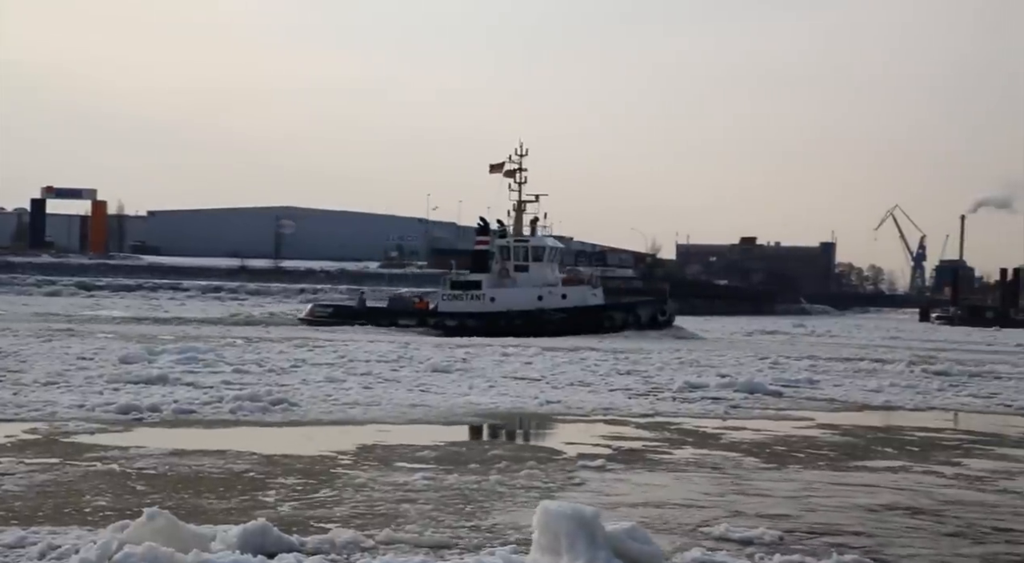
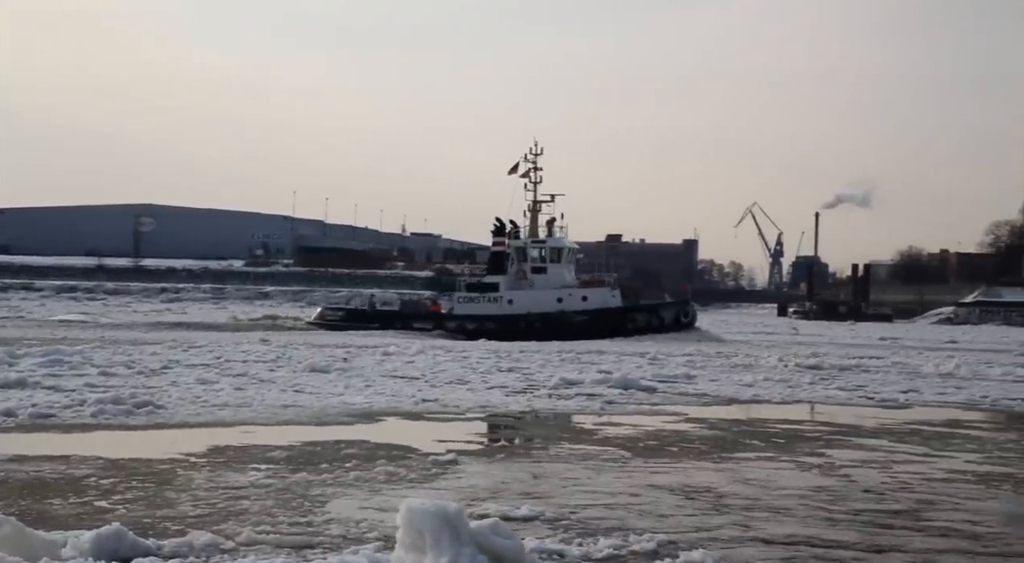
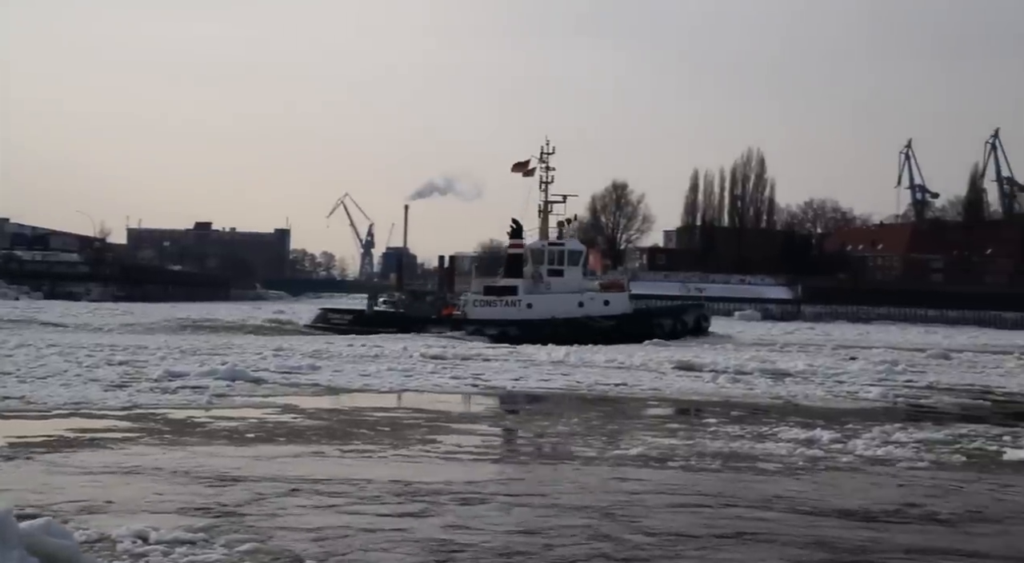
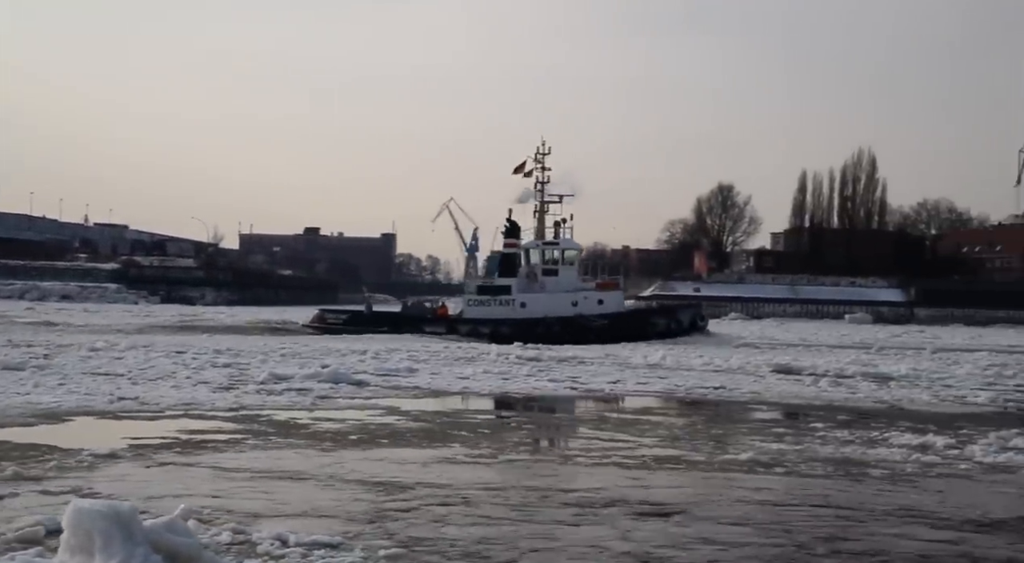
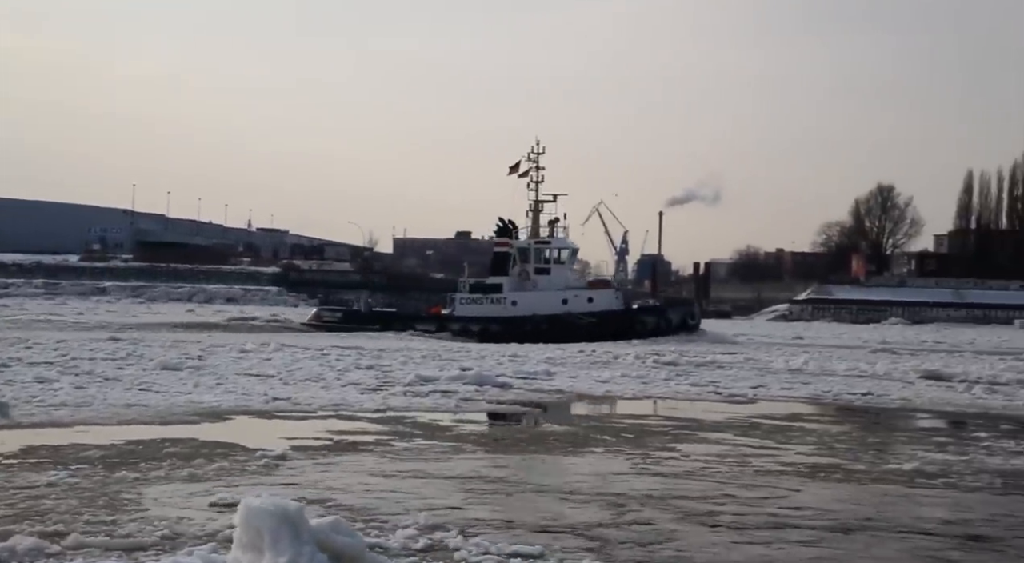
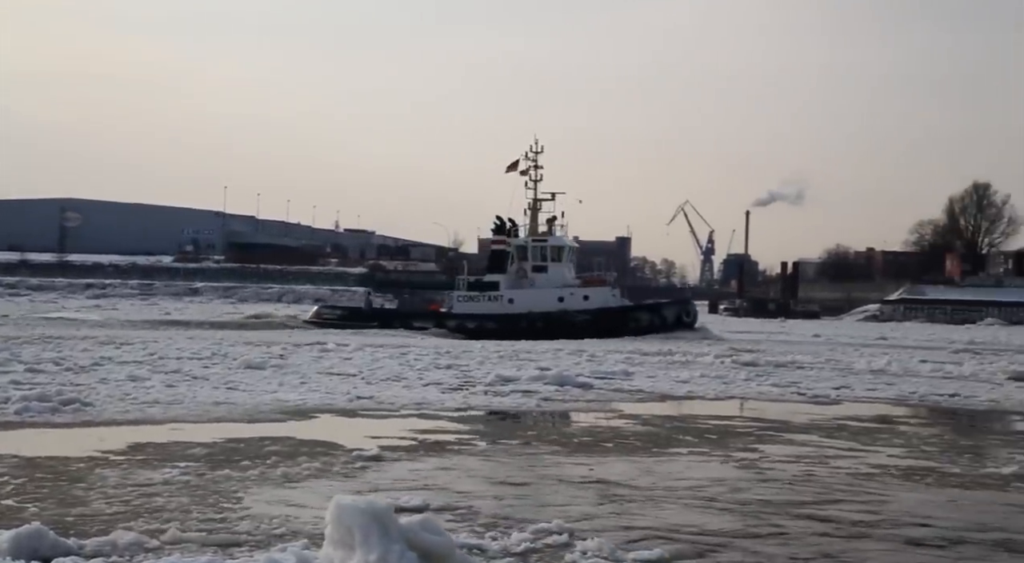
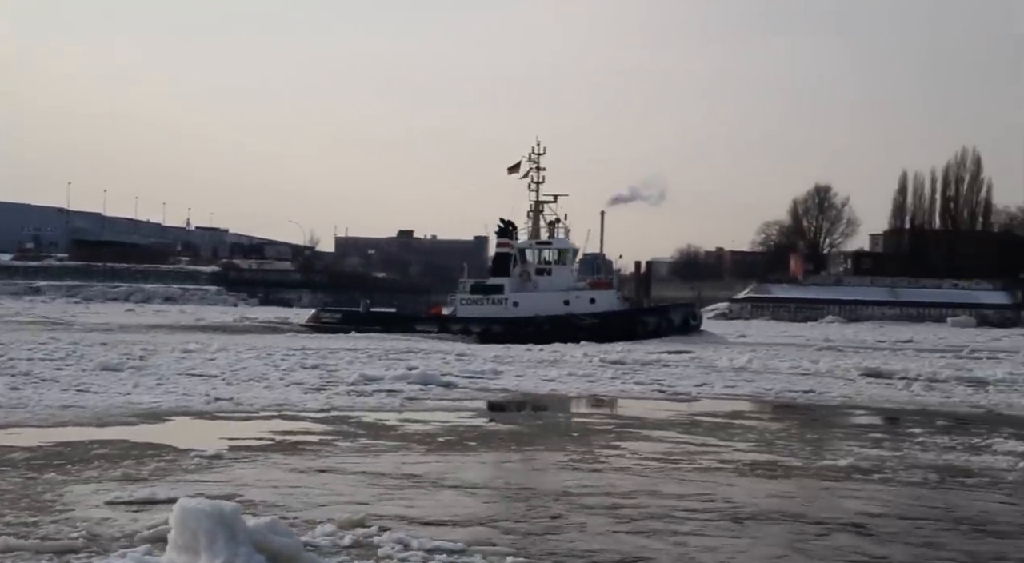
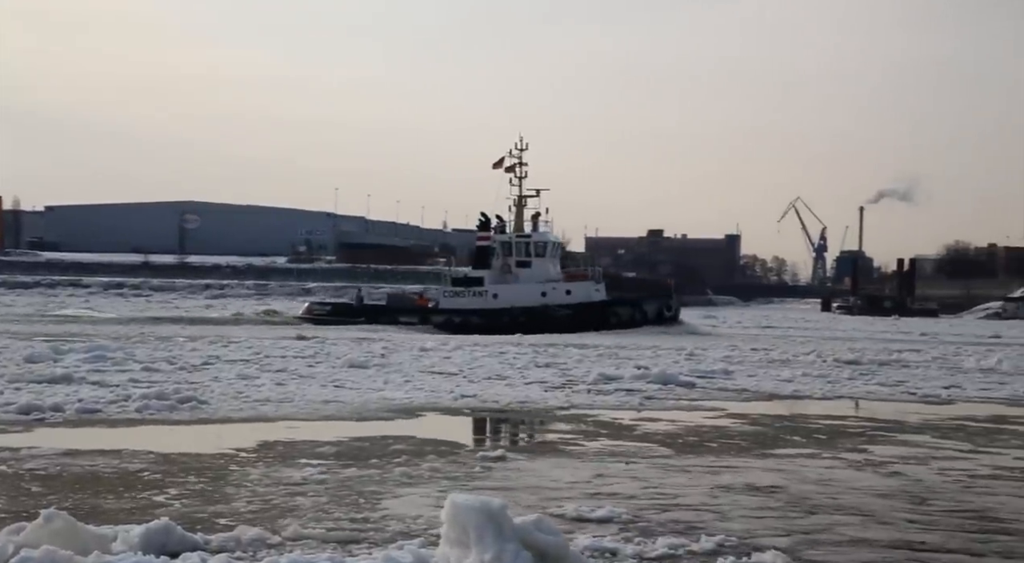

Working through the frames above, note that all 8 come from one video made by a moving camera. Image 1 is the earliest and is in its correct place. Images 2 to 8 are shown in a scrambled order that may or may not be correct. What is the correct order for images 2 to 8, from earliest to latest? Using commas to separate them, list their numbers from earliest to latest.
8, 2, 6, 5, 7, 4, 3
